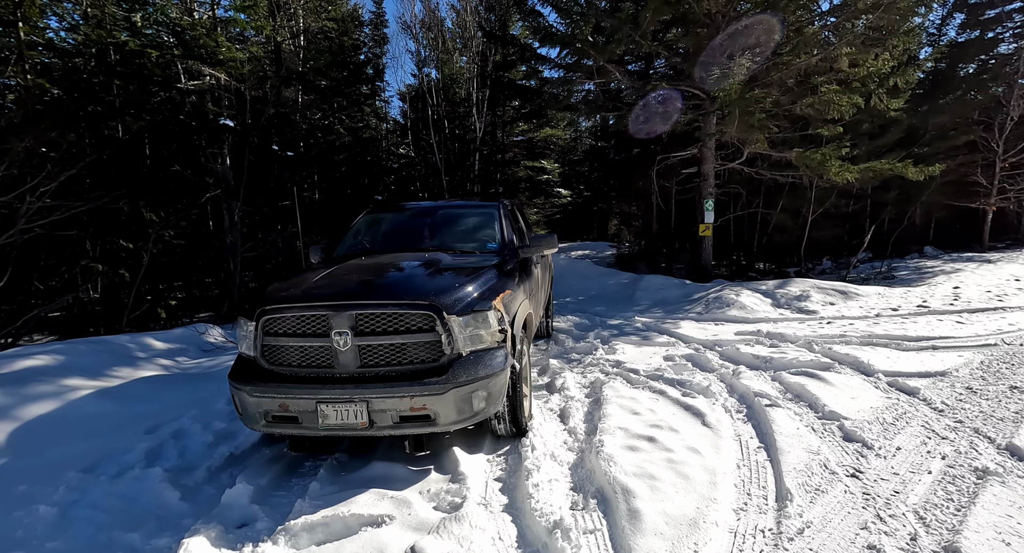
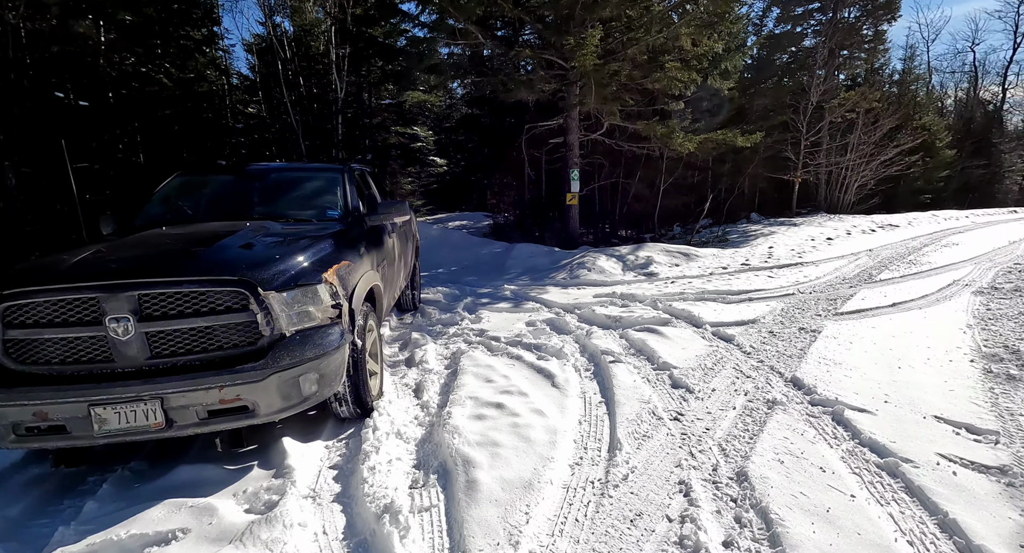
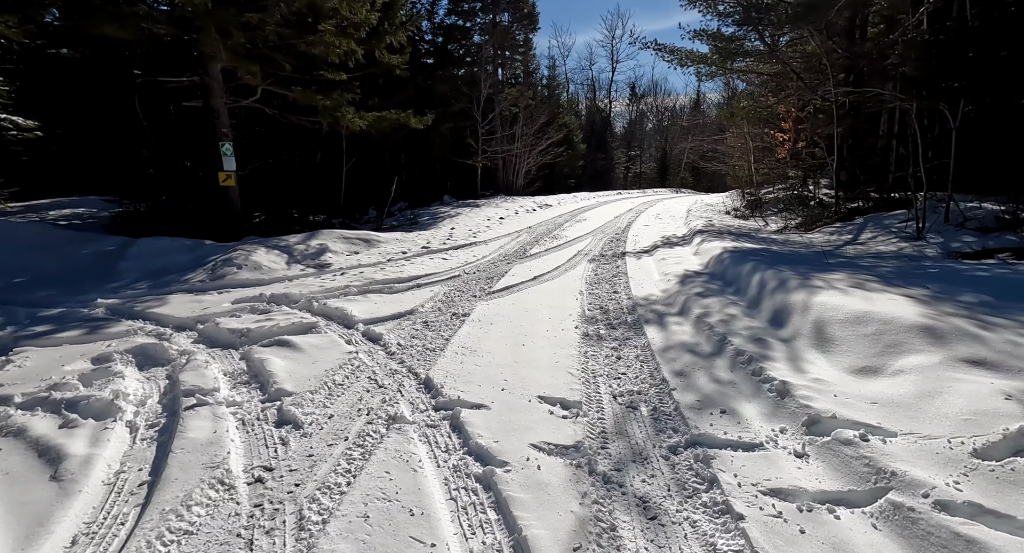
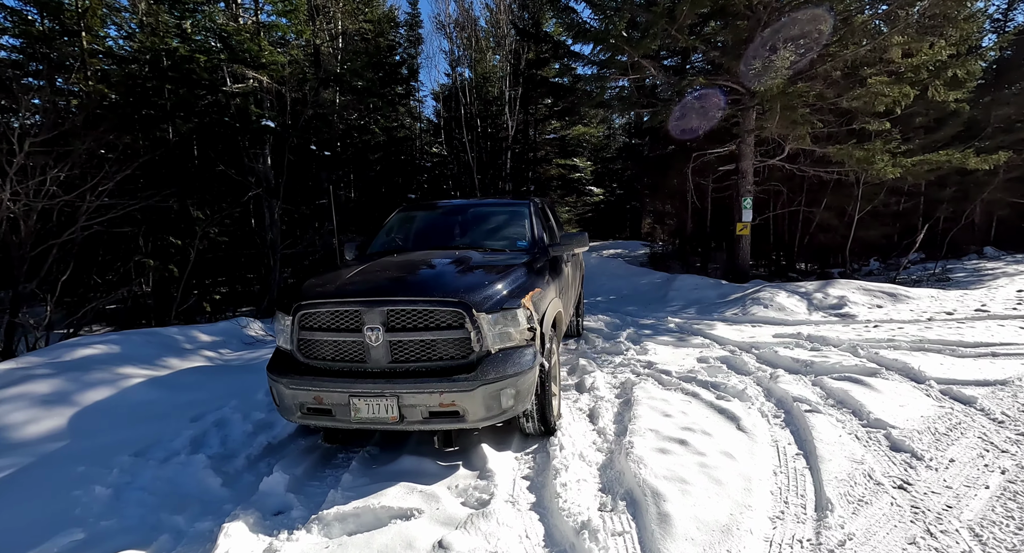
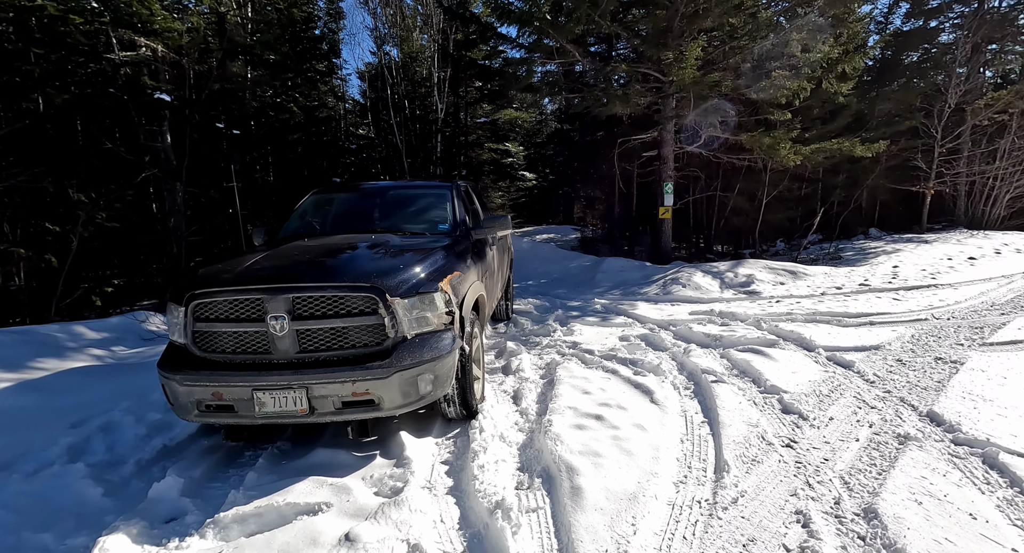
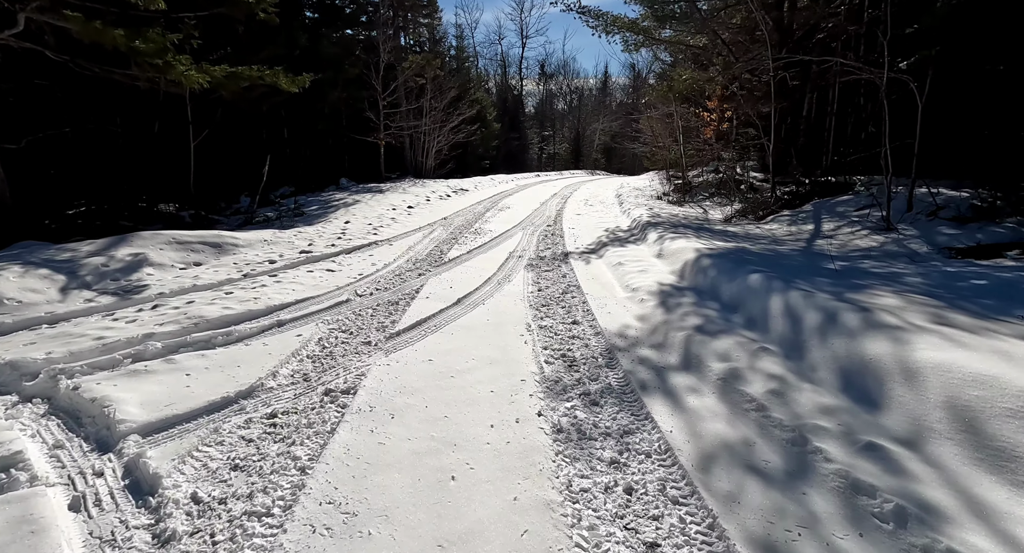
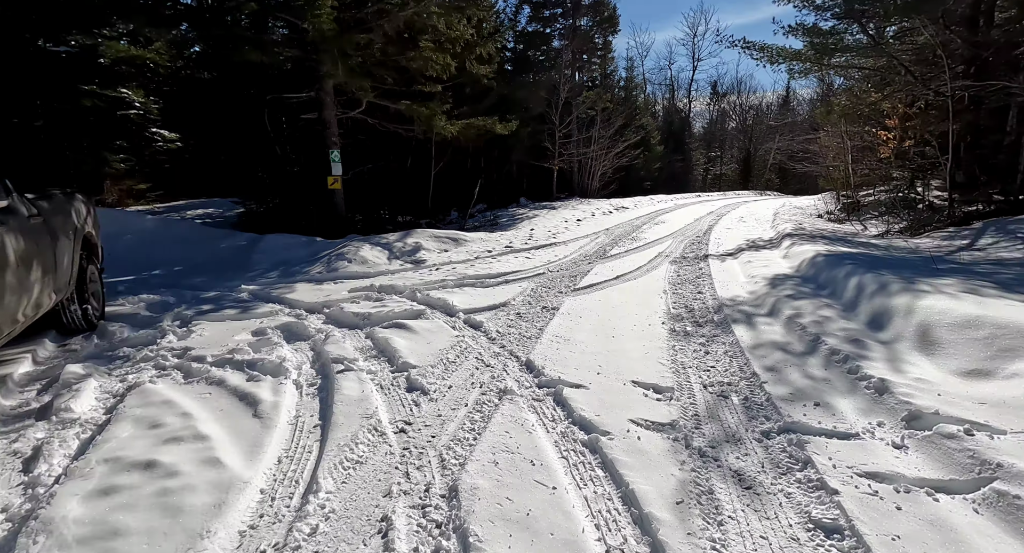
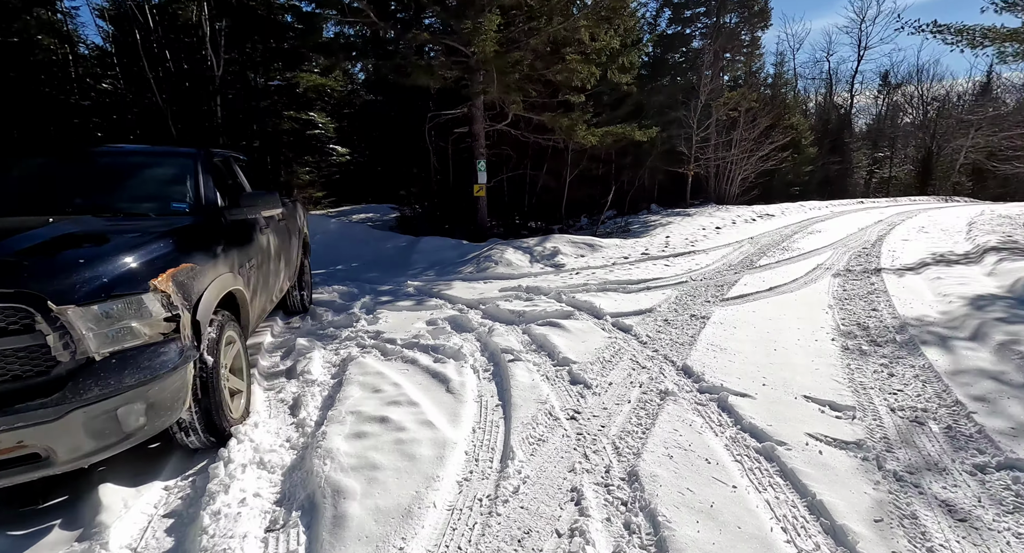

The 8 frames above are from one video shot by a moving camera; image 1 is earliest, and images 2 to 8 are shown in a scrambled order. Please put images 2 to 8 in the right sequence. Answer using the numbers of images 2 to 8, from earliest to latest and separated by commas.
4, 5, 2, 8, 7, 3, 6
